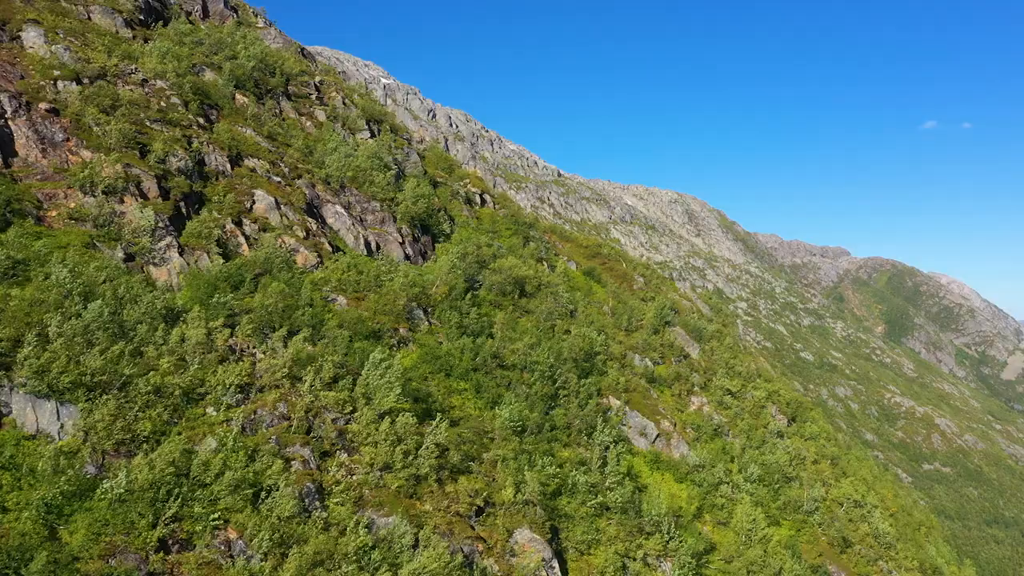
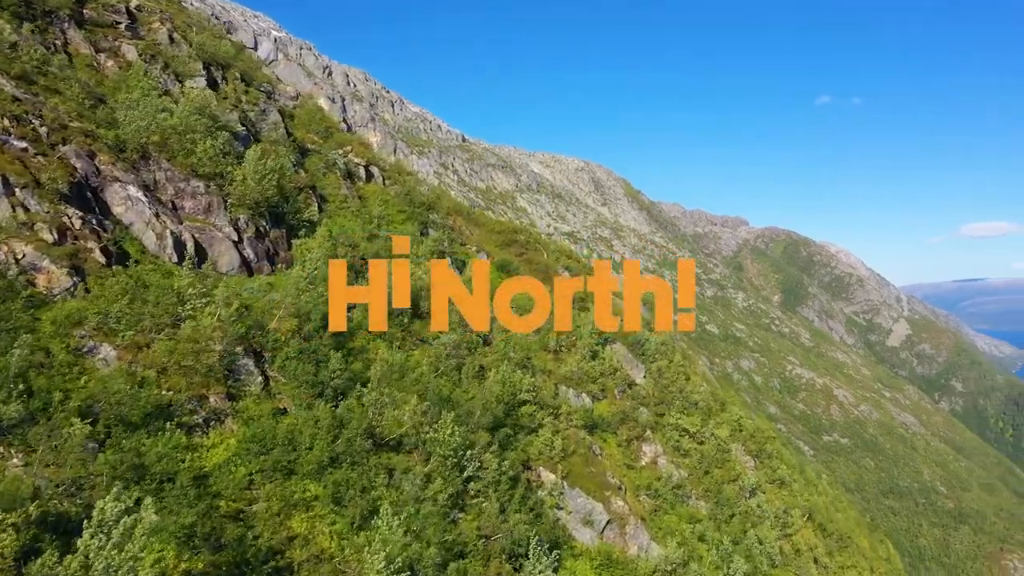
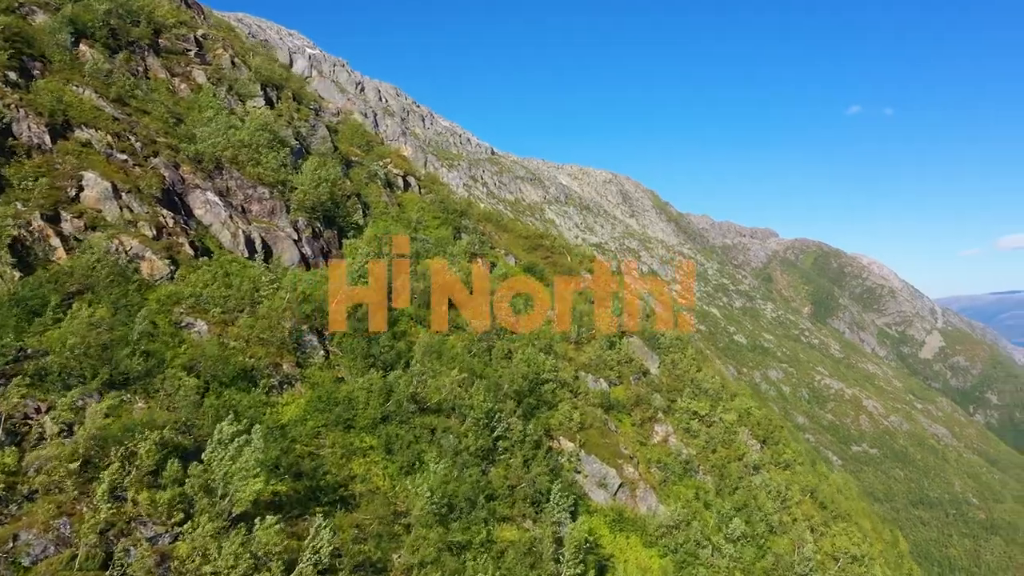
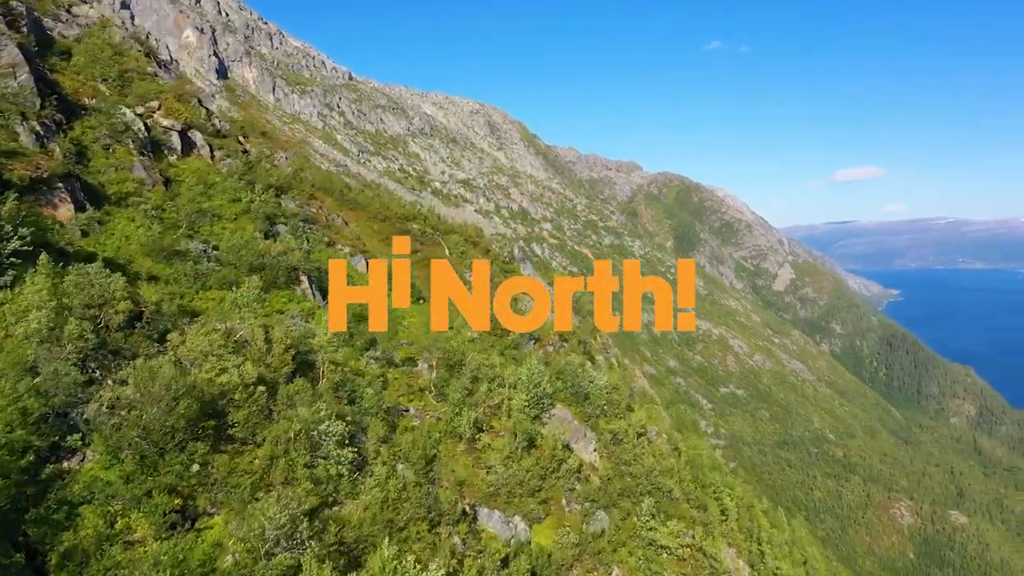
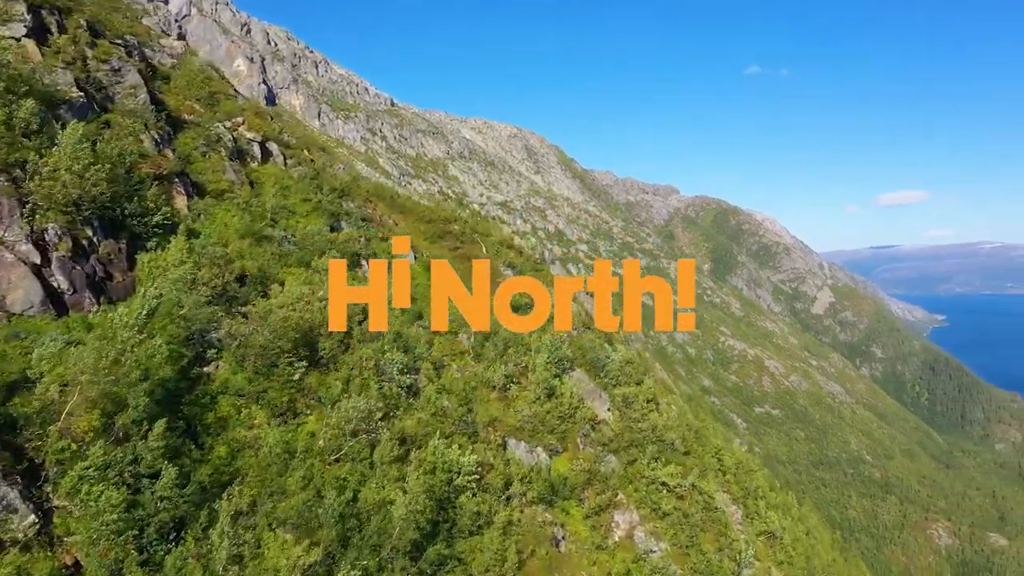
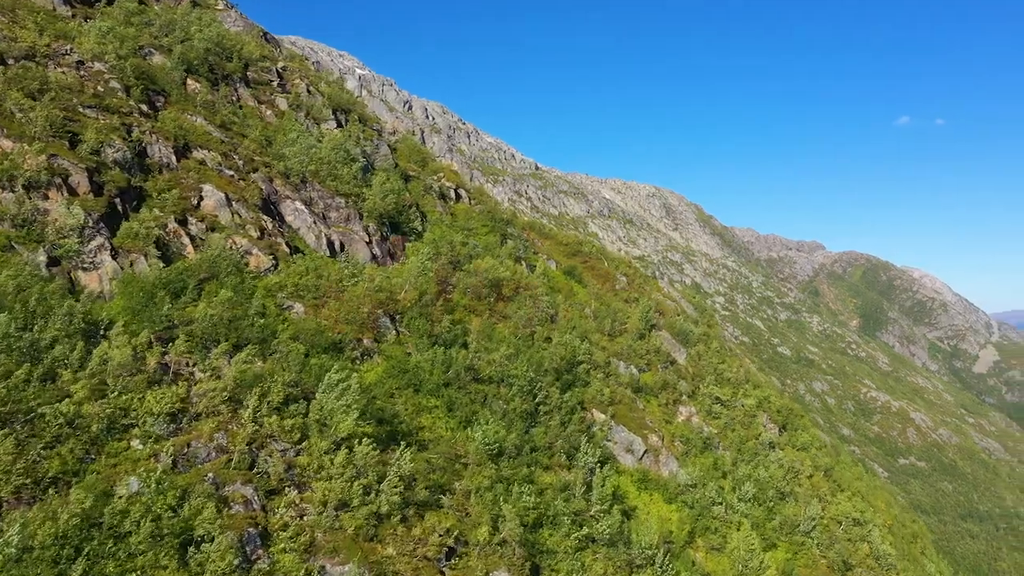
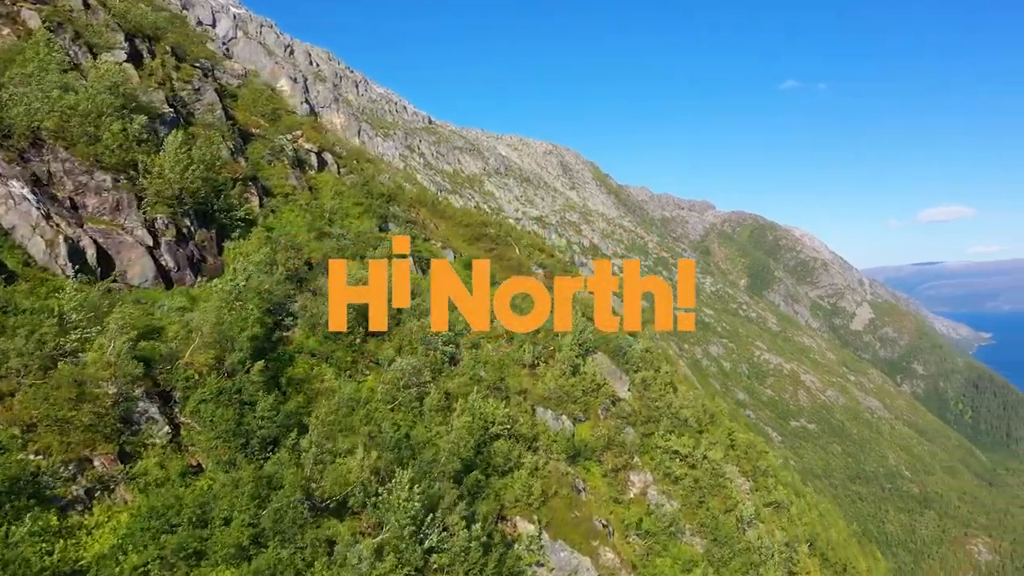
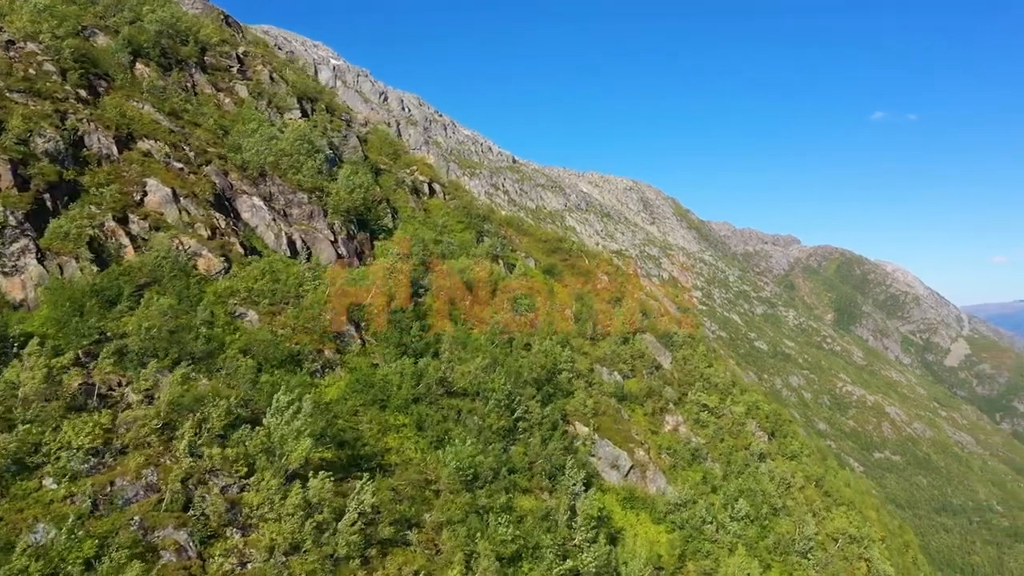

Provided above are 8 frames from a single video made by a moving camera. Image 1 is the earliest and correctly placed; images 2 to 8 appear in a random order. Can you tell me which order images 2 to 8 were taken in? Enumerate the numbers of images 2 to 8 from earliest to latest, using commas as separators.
6, 8, 3, 2, 7, 5, 4
